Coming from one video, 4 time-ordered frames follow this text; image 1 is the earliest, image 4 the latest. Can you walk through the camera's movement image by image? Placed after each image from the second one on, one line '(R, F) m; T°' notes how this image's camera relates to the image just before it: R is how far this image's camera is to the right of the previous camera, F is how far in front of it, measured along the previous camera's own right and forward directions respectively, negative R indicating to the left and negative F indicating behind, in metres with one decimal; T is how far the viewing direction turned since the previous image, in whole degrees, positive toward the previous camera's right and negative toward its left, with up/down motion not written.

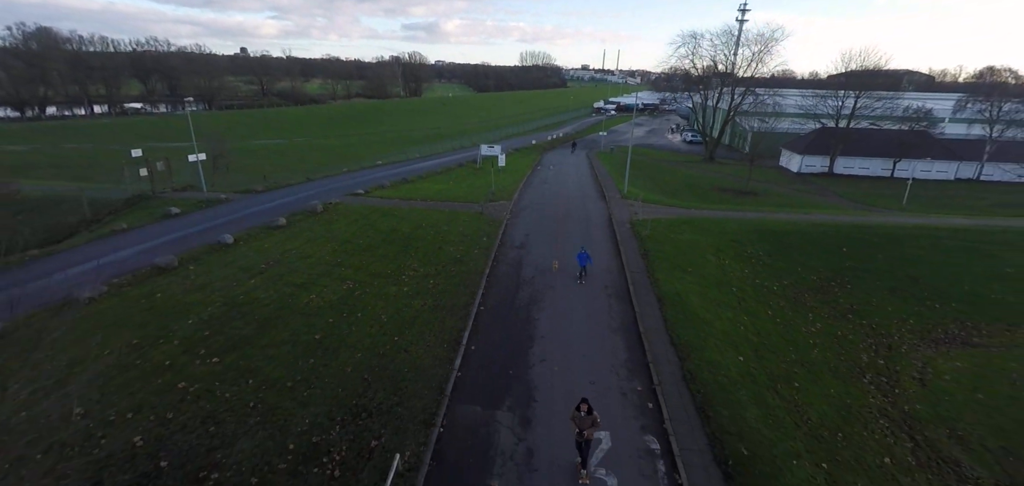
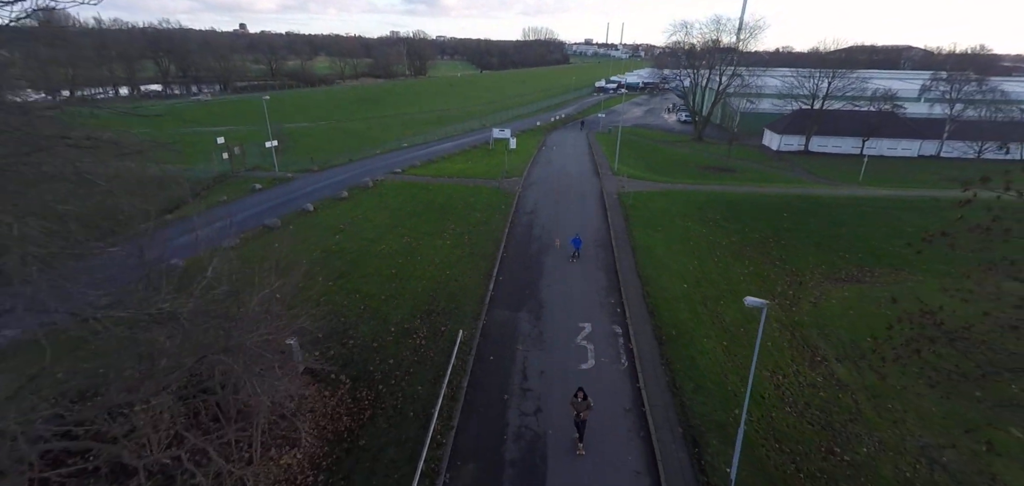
(-0.4, -5.6) m; 0°
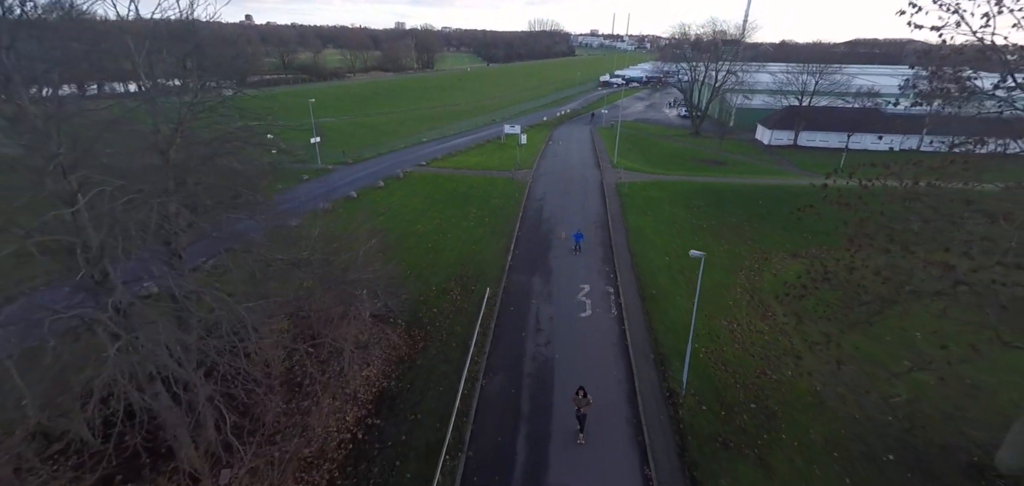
(-0.4, -4.2) m; -1°
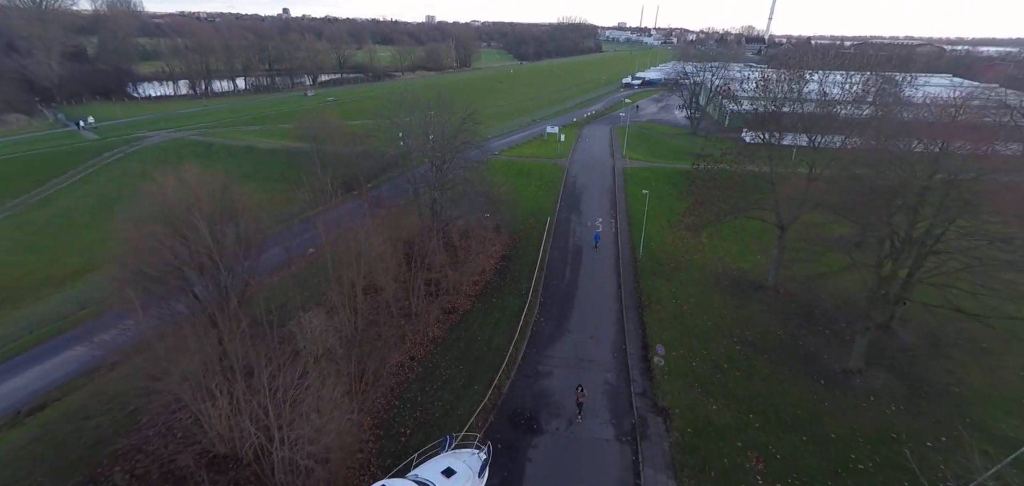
(-1.7, -17.6) m; -3°
